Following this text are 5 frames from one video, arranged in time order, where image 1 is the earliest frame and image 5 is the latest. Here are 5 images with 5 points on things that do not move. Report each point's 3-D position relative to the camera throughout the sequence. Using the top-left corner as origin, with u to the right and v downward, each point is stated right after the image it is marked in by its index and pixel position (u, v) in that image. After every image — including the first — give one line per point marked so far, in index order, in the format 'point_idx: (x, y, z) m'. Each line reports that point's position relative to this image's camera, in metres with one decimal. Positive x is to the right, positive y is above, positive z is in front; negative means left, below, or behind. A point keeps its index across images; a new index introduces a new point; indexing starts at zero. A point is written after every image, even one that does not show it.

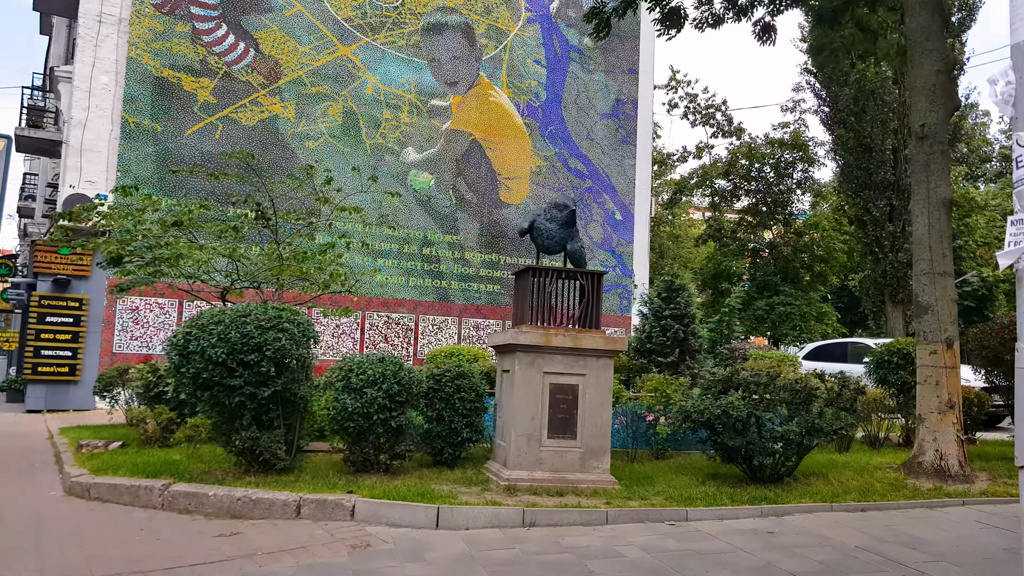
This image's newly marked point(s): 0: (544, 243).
0: (+0.3, +0.4, +7.0) m
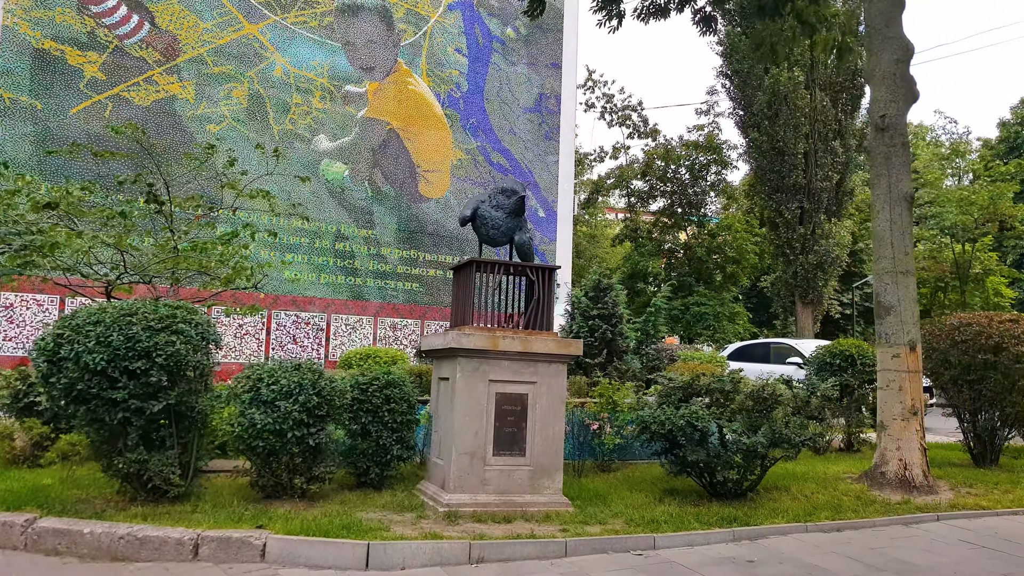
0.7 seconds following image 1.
0: (-0.2, +0.4, +6.1) m
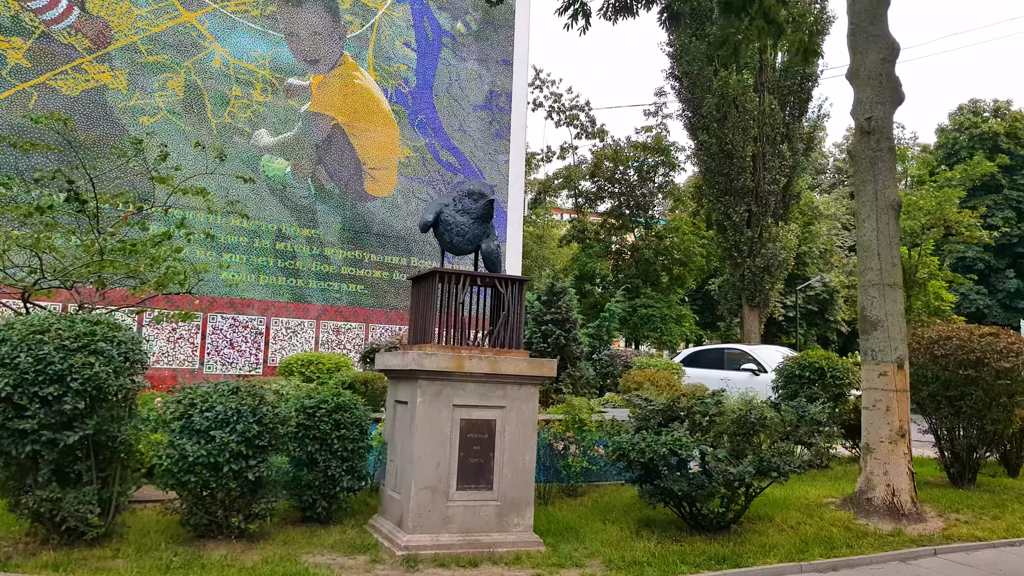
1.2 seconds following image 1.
0: (-0.4, +0.3, +5.5) m
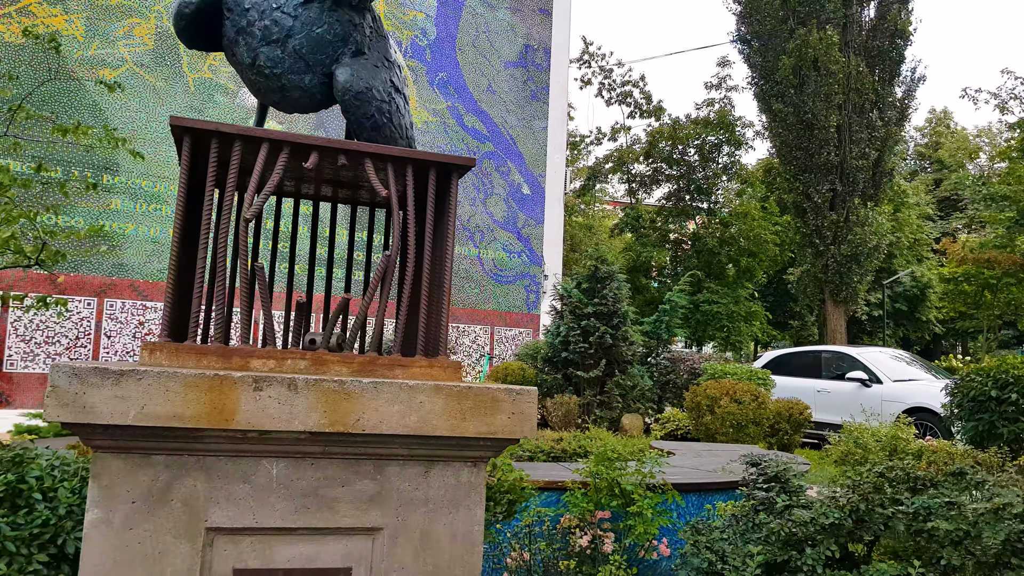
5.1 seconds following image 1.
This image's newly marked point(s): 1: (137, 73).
0: (-0.6, +0.6, +2.0) m
1: (-5.6, +3.2, +11.2) m
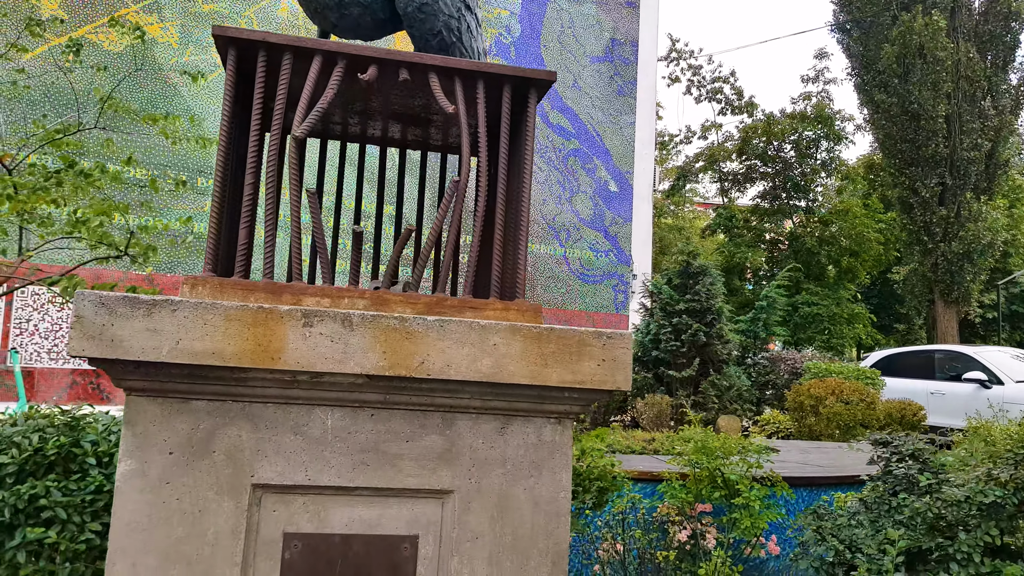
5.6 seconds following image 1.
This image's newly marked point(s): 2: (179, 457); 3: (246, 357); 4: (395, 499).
0: (-0.4, +0.7, +1.8) m
1: (-4.4, +3.2, +11.5) m
2: (-0.6, -0.3, +1.4) m
3: (-0.5, -0.1, +1.4) m
4: (-0.2, -0.4, +1.5) m
